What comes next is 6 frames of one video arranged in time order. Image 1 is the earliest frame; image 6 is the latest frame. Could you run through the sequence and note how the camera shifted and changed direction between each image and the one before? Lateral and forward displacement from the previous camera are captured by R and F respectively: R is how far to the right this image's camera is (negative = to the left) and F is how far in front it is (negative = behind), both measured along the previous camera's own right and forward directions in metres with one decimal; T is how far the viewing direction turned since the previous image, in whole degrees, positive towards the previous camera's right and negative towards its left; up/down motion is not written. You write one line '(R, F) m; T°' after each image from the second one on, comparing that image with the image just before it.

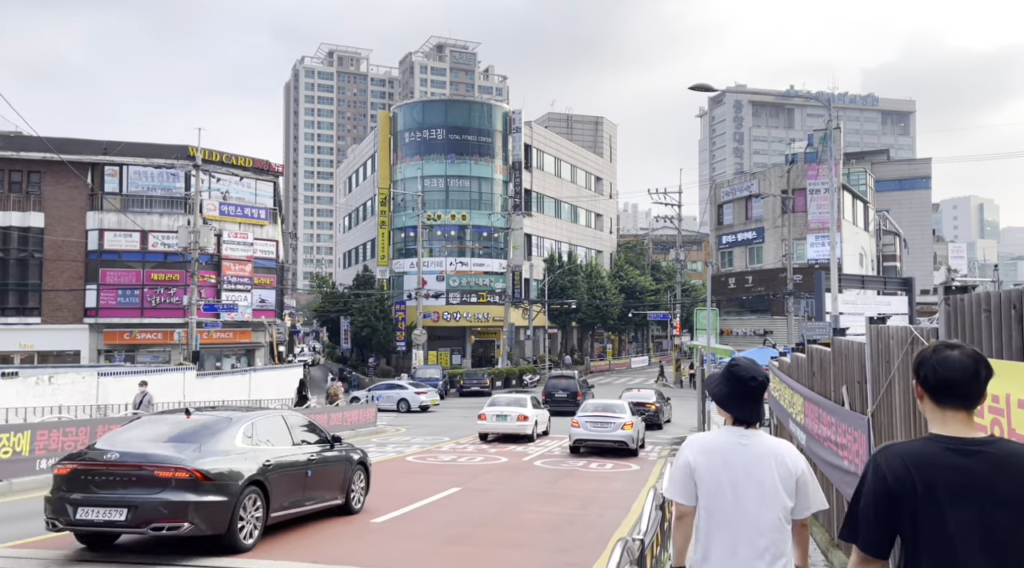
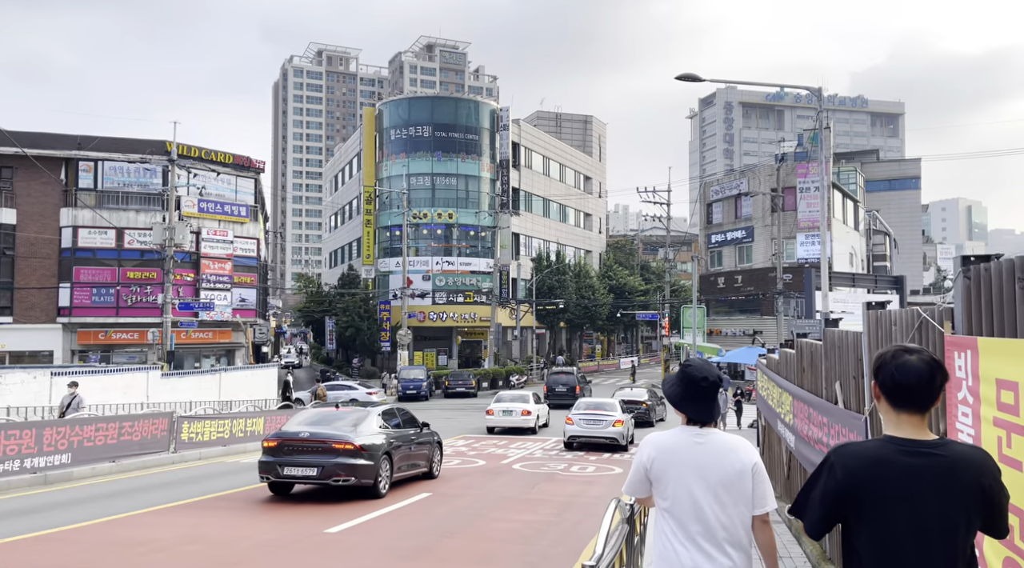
(+0.3, +0.8) m; +1°
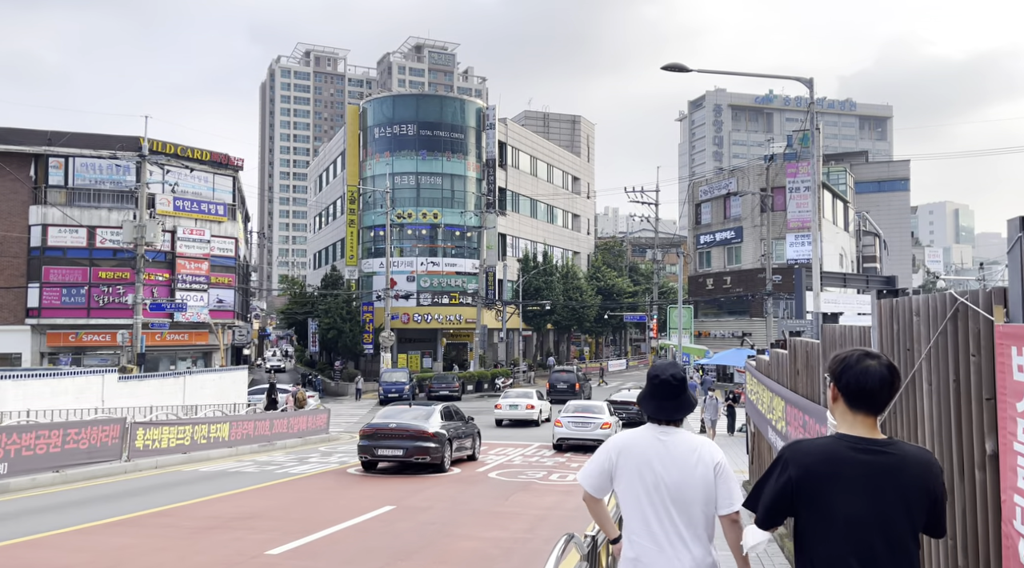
(+0.3, +1.0) m; +1°
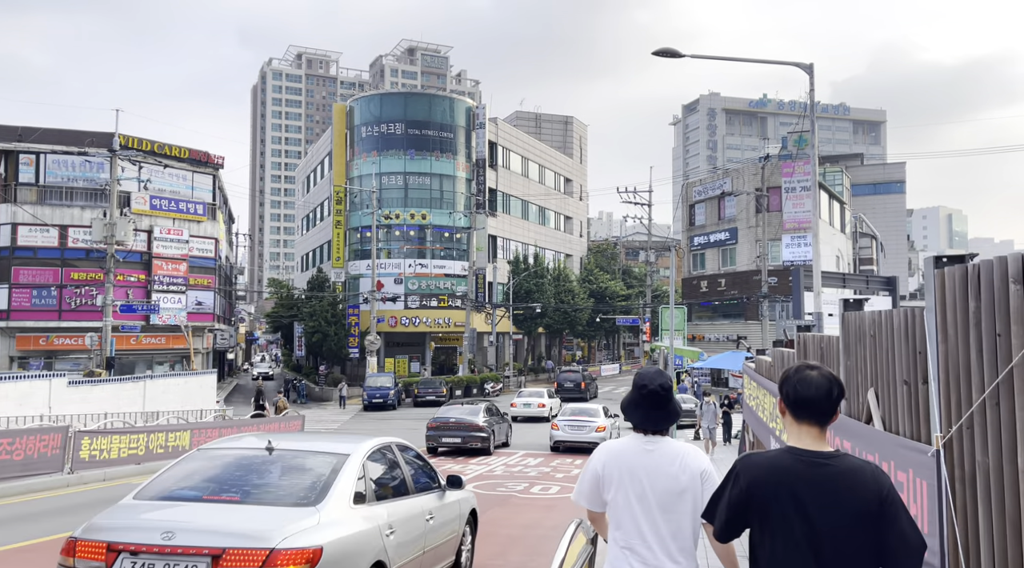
(+0.3, +1.3) m; 0°
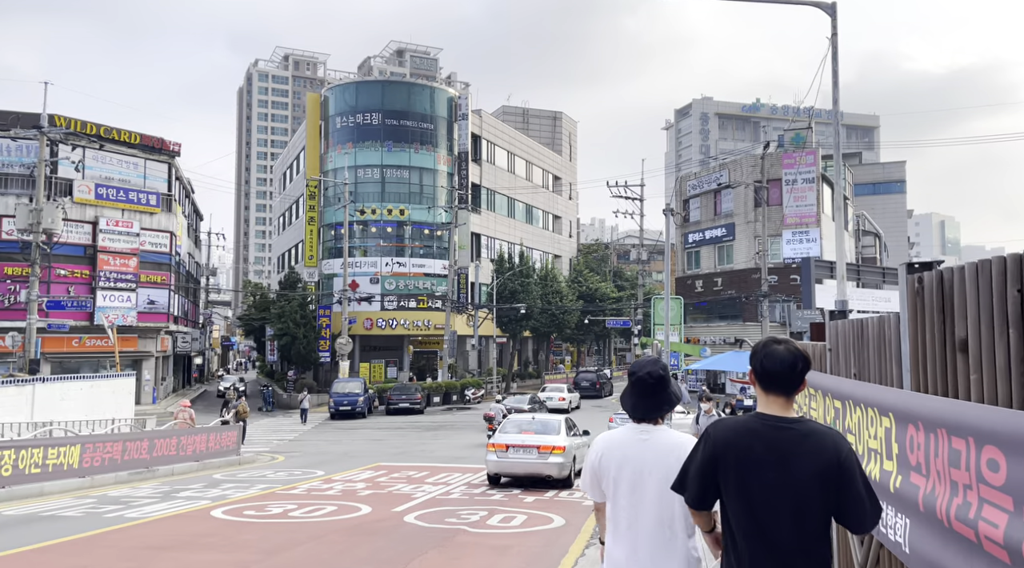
(+0.6, +3.4) m; +1°
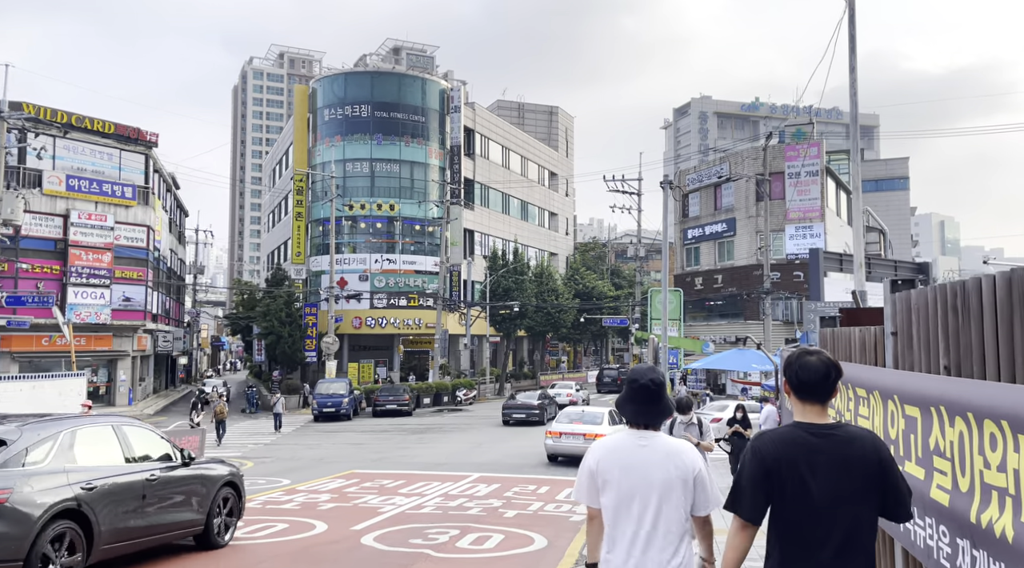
(+0.3, +1.7) m; 0°
